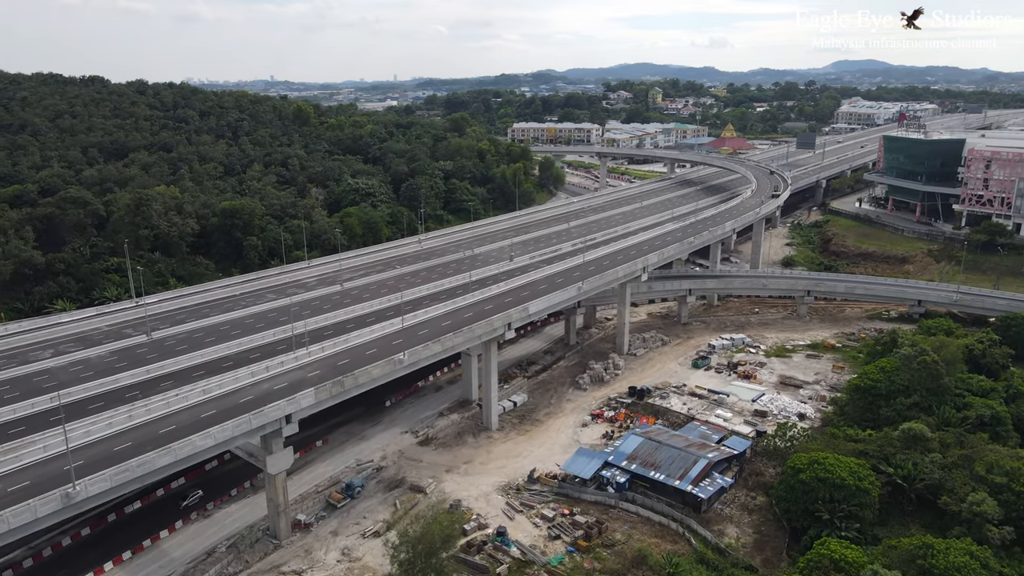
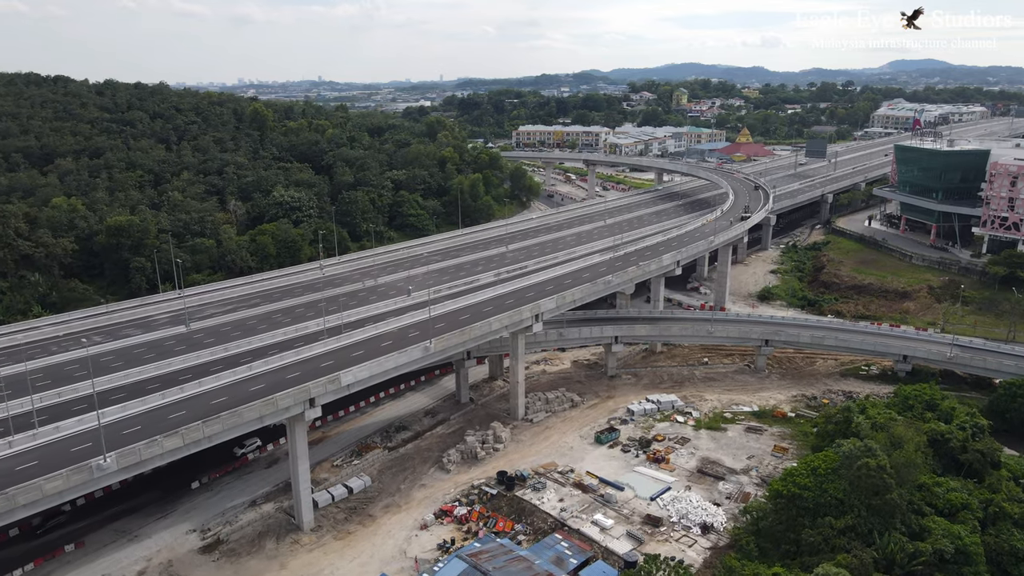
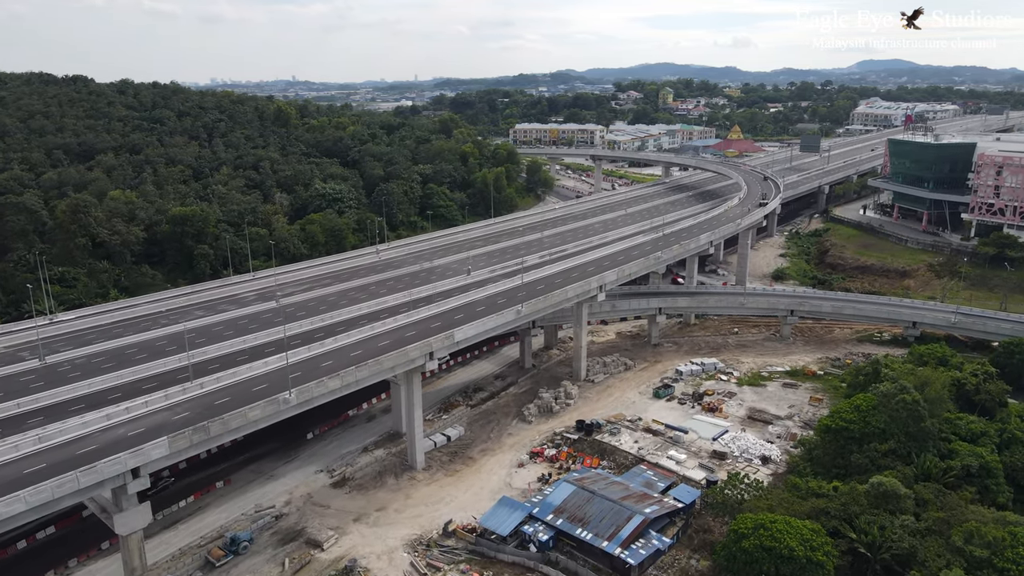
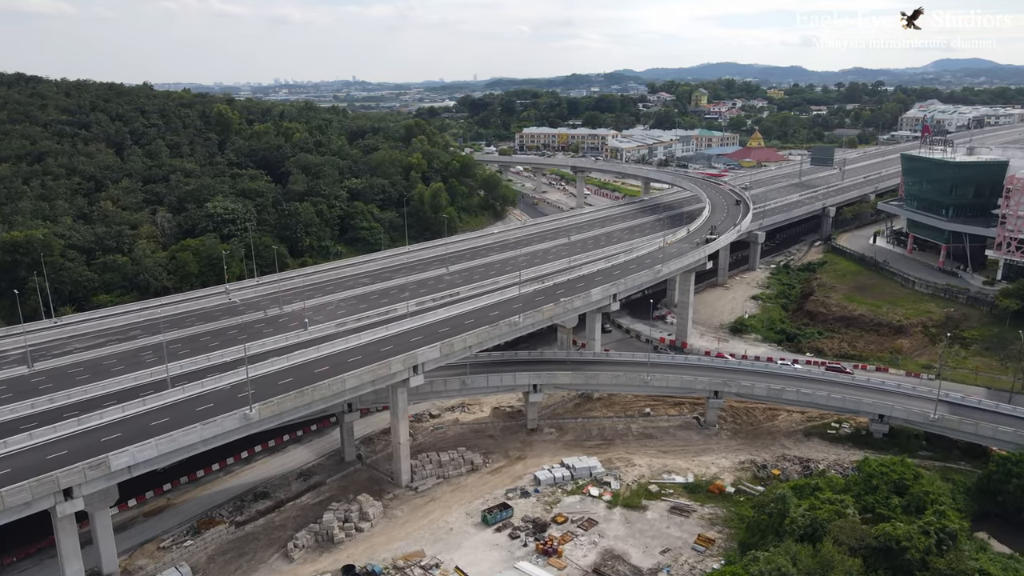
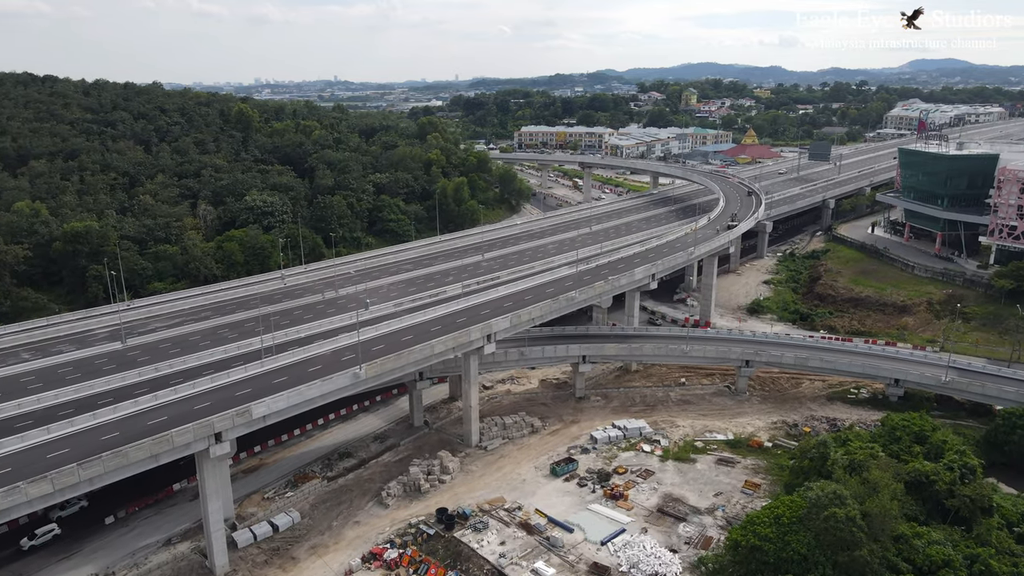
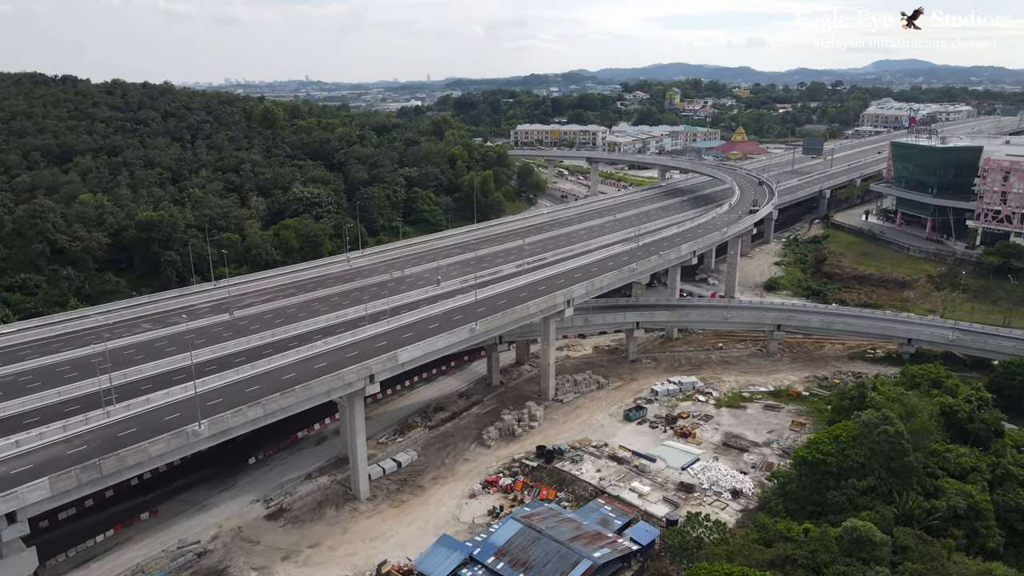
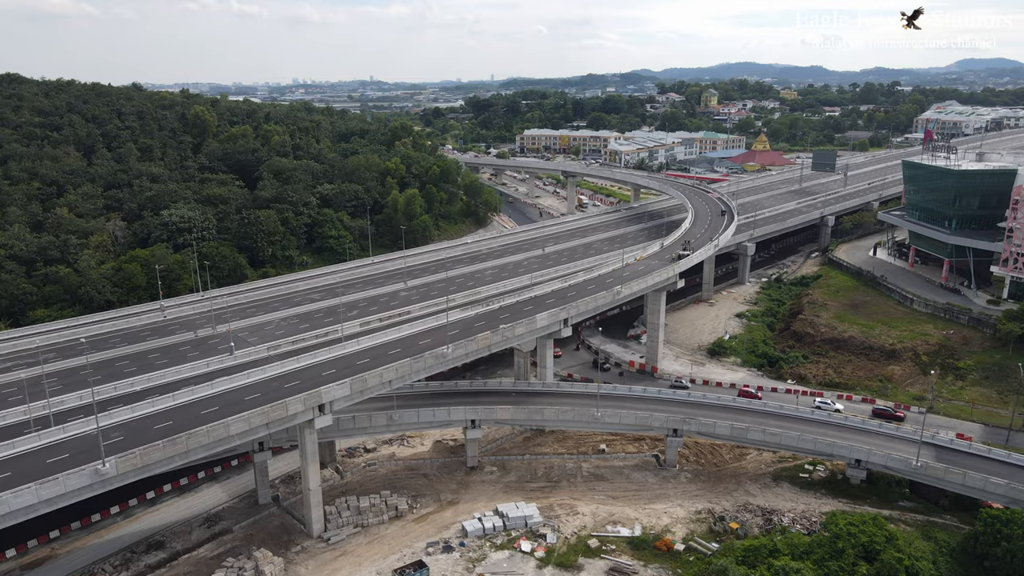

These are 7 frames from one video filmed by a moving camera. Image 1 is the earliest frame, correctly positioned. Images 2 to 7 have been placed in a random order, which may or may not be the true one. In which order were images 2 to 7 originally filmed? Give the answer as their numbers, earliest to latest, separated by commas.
3, 6, 2, 5, 4, 7
